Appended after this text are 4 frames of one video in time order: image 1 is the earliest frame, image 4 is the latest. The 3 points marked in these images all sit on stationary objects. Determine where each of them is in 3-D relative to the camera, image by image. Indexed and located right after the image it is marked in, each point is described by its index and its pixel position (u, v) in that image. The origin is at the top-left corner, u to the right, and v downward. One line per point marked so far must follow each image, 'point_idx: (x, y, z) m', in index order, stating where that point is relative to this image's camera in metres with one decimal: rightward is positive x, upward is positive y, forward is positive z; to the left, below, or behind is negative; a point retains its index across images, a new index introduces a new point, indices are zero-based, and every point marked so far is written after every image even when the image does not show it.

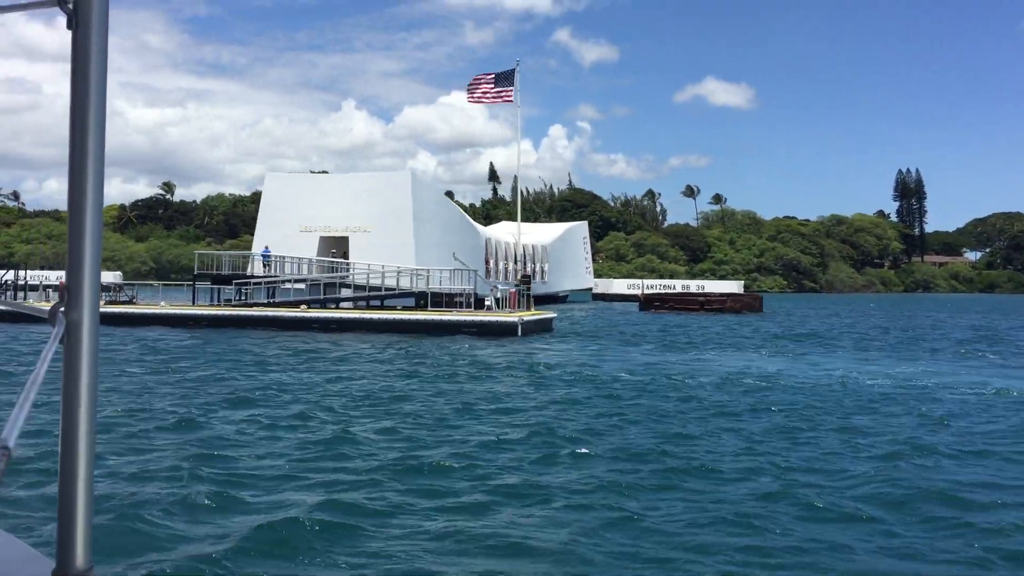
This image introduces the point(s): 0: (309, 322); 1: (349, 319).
0: (-4.0, -0.7, +19.9) m
1: (-3.2, -0.6, +19.7) m
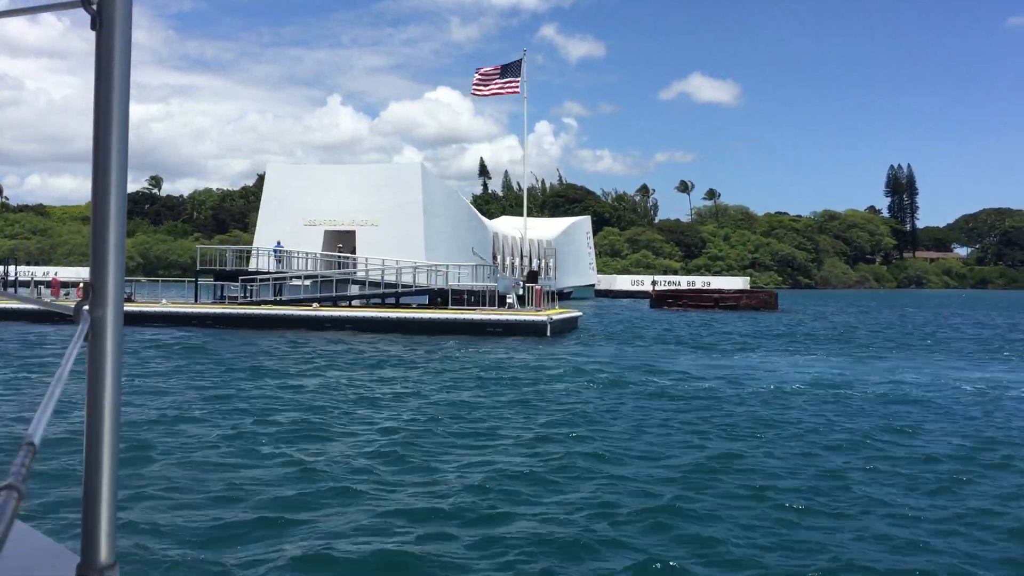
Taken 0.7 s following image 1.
0: (-3.6, -0.6, +18.8) m
1: (-2.8, -0.6, +18.5) m
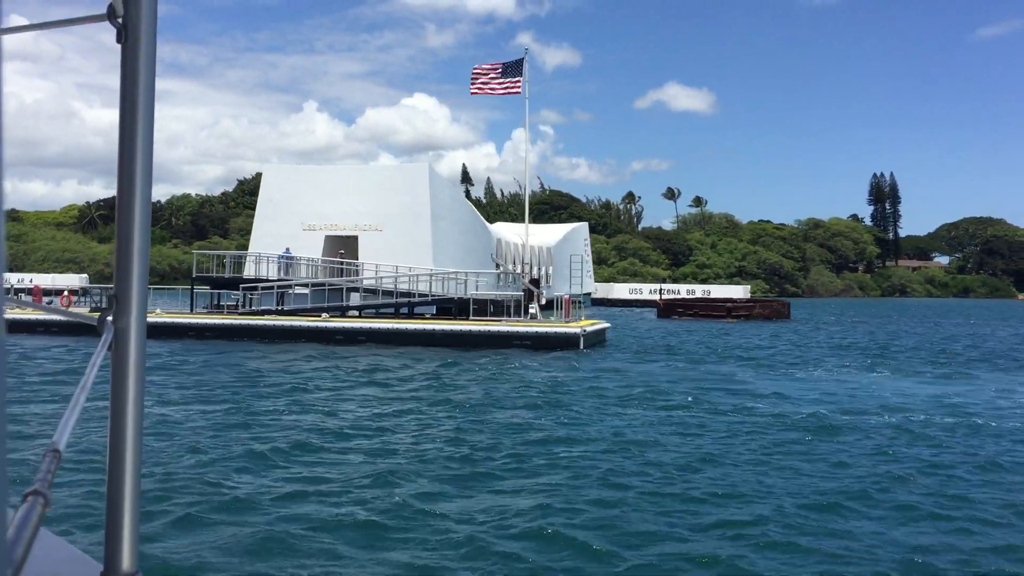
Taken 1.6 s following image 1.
0: (-3.2, -0.8, +17.3) m
1: (-2.3, -0.7, +17.1) m
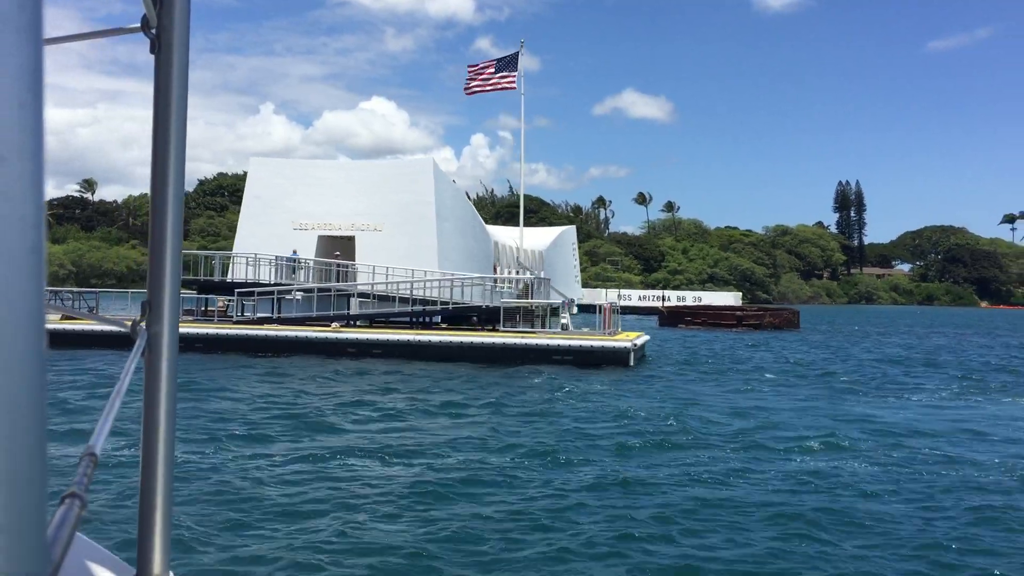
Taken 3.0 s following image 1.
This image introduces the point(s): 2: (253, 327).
0: (-2.7, -0.9, +15.3) m
1: (-1.8, -0.8, +15.1) m
2: (-4.1, -0.6, +15.8) m
